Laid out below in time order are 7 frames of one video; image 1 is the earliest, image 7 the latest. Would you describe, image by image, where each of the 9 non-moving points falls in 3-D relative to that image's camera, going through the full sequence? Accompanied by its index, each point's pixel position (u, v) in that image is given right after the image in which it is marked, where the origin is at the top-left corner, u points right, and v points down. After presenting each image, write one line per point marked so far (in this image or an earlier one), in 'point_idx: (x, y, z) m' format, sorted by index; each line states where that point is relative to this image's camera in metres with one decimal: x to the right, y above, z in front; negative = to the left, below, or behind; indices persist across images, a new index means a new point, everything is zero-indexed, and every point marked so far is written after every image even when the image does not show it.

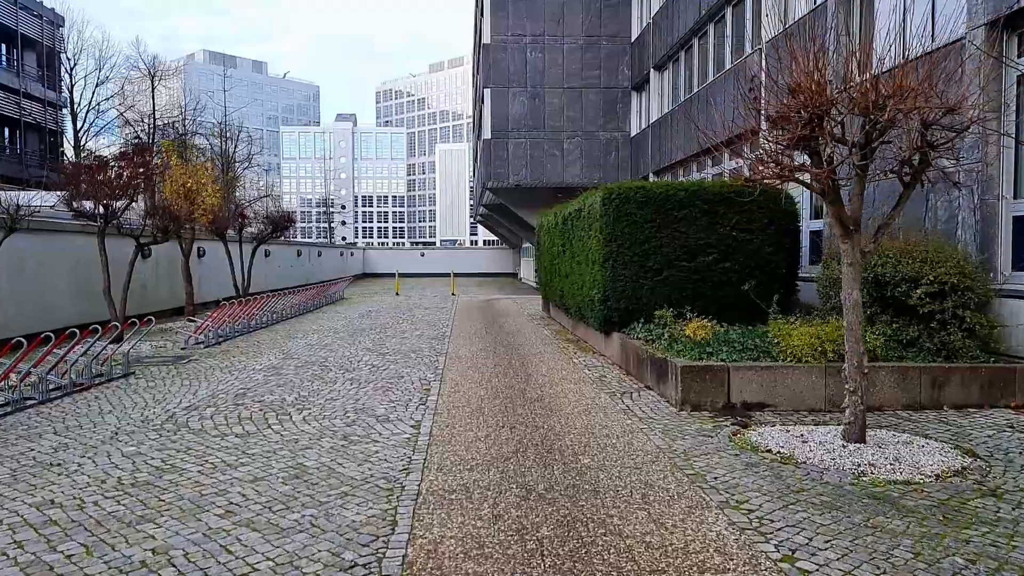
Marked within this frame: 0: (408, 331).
0: (-2.2, -0.9, +13.7) m
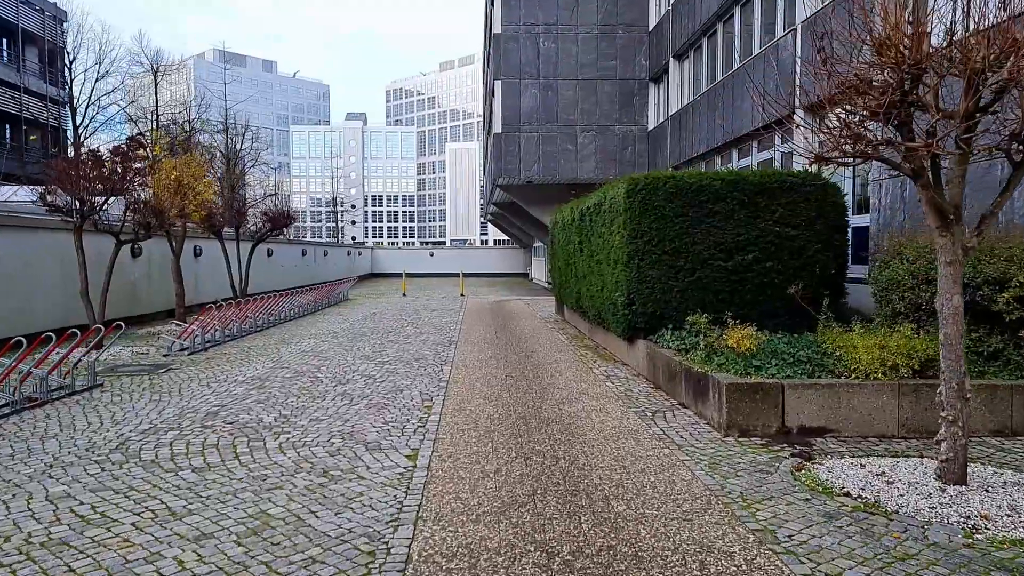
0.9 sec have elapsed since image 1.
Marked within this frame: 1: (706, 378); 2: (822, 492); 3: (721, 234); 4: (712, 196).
0: (-2.0, -1.0, +12.7) m
1: (+1.9, -0.9, +6.4) m
2: (+2.2, -1.4, +4.6) m
3: (+2.7, +0.7, +8.3) m
4: (+2.6, +1.2, +8.3) m
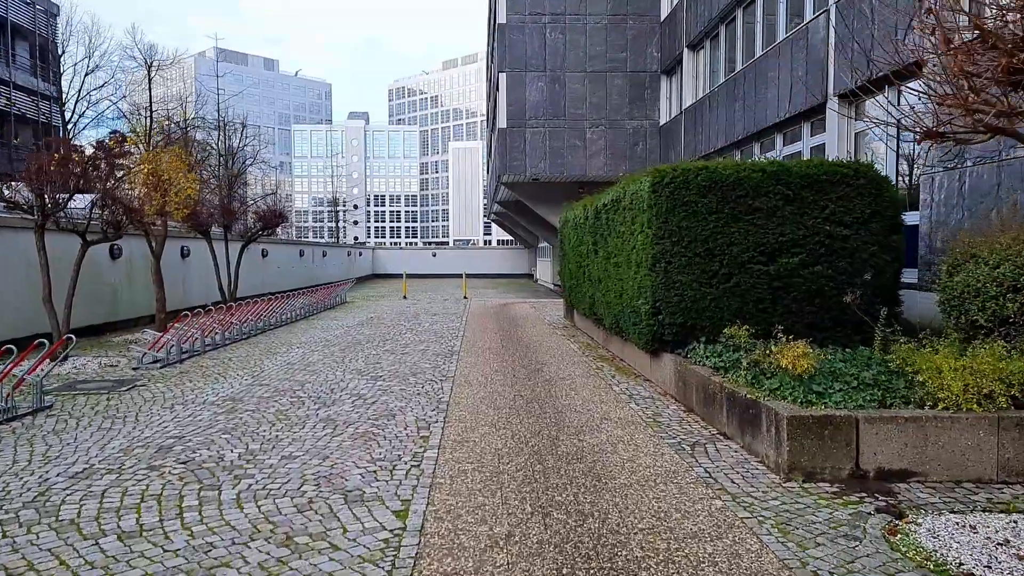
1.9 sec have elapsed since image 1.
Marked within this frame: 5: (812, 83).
0: (-1.8, -1.0, +11.6) m
1: (+2.0, -1.0, +5.3) m
2: (+2.3, -1.5, +3.5) m
3: (+2.8, +0.6, +7.3) m
4: (+2.7, +1.1, +7.3) m
5: (+5.8, +3.9, +12.6) m
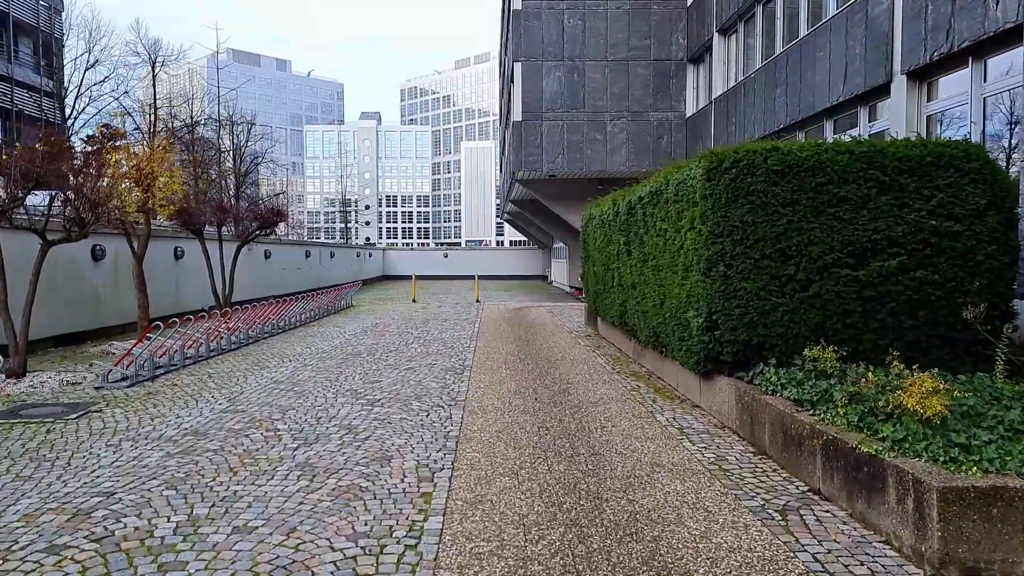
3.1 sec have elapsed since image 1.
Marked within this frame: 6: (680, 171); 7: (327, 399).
0: (-1.5, -1.1, +10.3) m
1: (+2.2, -1.1, +3.9) m
2: (+2.4, -1.6, +2.0) m
3: (+3.0, +0.5, +5.8) m
4: (+2.9, +1.0, +5.8) m
5: (+6.1, +3.8, +11.1) m
6: (+1.9, +1.3, +7.3) m
7: (-2.1, -1.3, +7.5) m
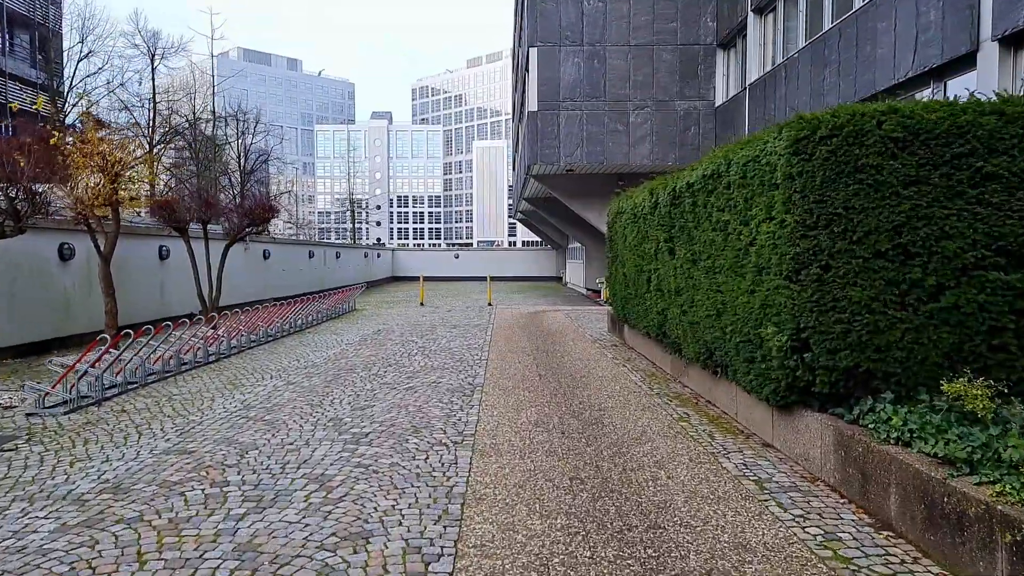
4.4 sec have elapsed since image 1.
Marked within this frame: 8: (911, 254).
0: (-1.3, -1.2, +8.8) m
1: (+2.3, -1.1, +2.3) m
2: (+2.5, -1.6, +0.5) m
3: (+3.2, +0.5, +4.3) m
4: (+3.1, +0.9, +4.3) m
5: (+6.4, +3.8, +9.4) m
6: (+2.1, +1.2, +5.7) m
7: (-1.9, -1.3, +6.0) m
8: (+2.7, +0.2, +4.4) m
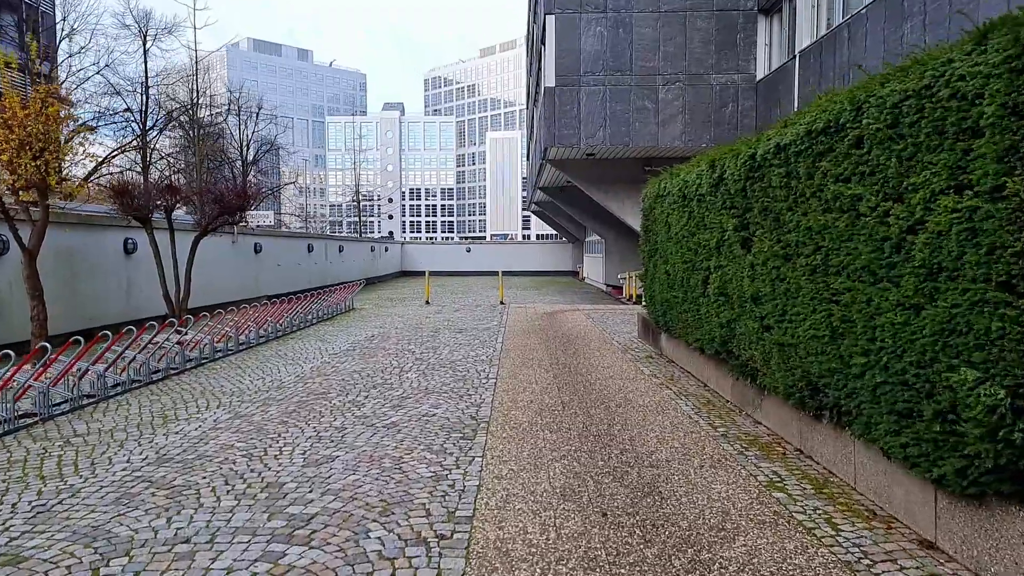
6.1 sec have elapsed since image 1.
0: (-1.1, -1.2, +6.8) m
1: (+2.4, -1.2, +0.3) m
2: (+2.5, -1.8, -1.6) m
3: (+3.2, +0.4, +2.1) m
4: (+3.1, +0.9, +2.2) m
5: (+6.5, +3.7, +7.2) m
6: (+2.2, +1.2, +3.6) m
7: (-1.8, -1.4, +4.0) m
8: (+2.8, +0.2, +2.3) m
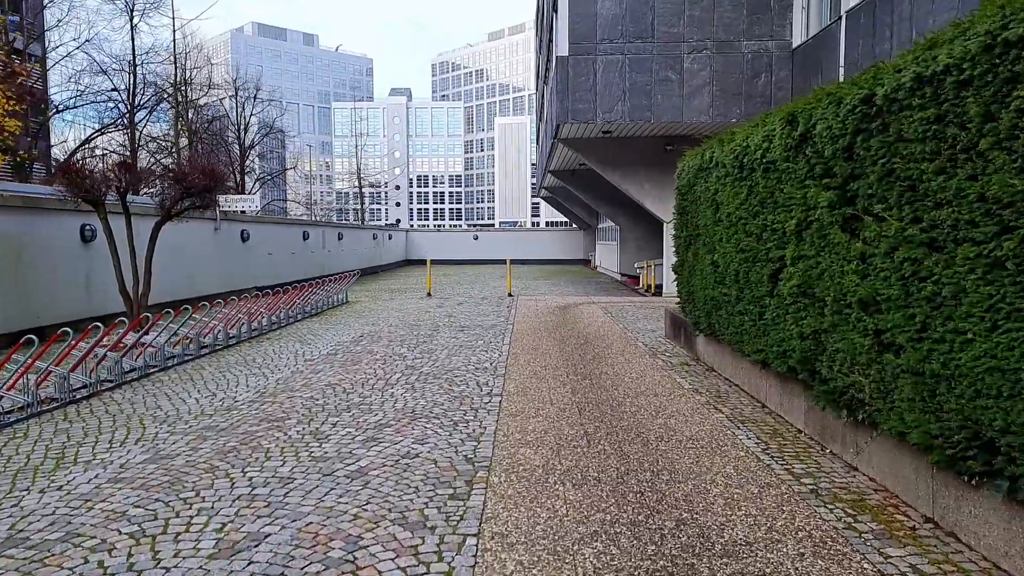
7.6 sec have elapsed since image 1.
0: (-1.0, -1.2, +5.2) m
1: (+2.3, -1.3, -1.4) m
2: (+2.4, -1.9, -3.2) m
3: (+3.2, +0.3, +0.5) m
4: (+3.1, +0.8, +0.5) m
5: (+6.6, +3.8, +5.4) m
6: (+2.2, +1.1, +1.9) m
7: (-1.8, -1.4, +2.4) m
8: (+2.8, +0.1, +0.6) m
